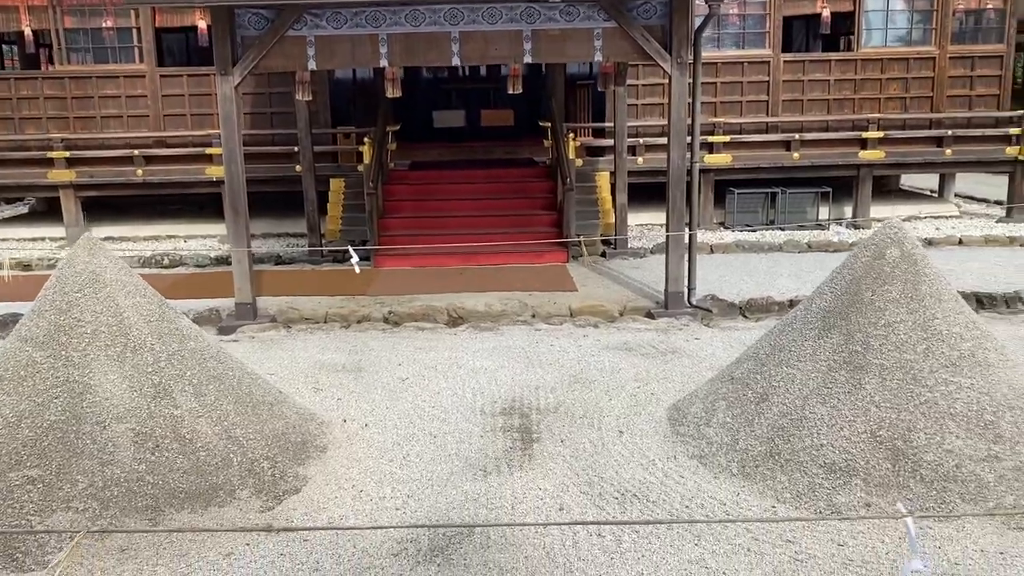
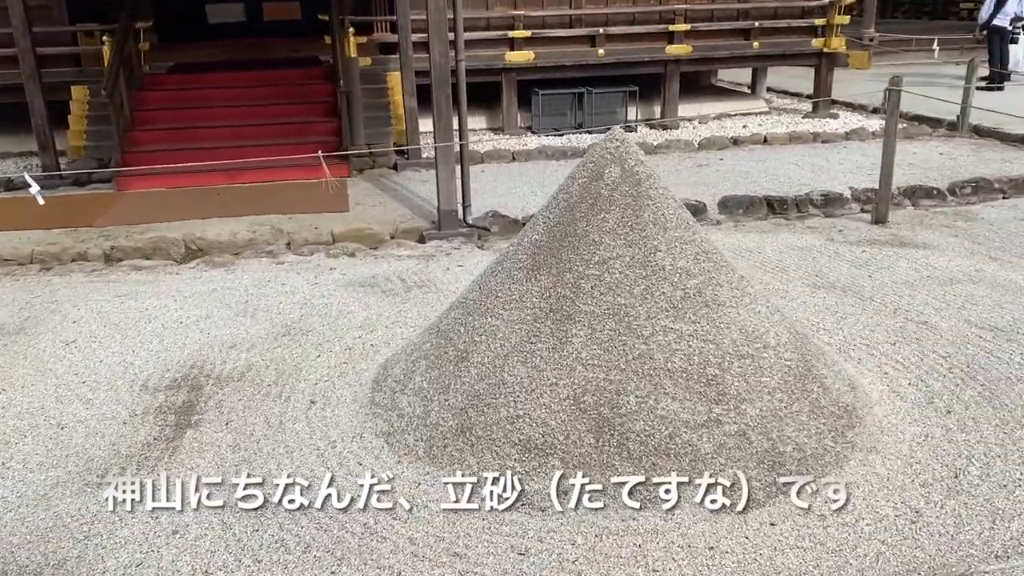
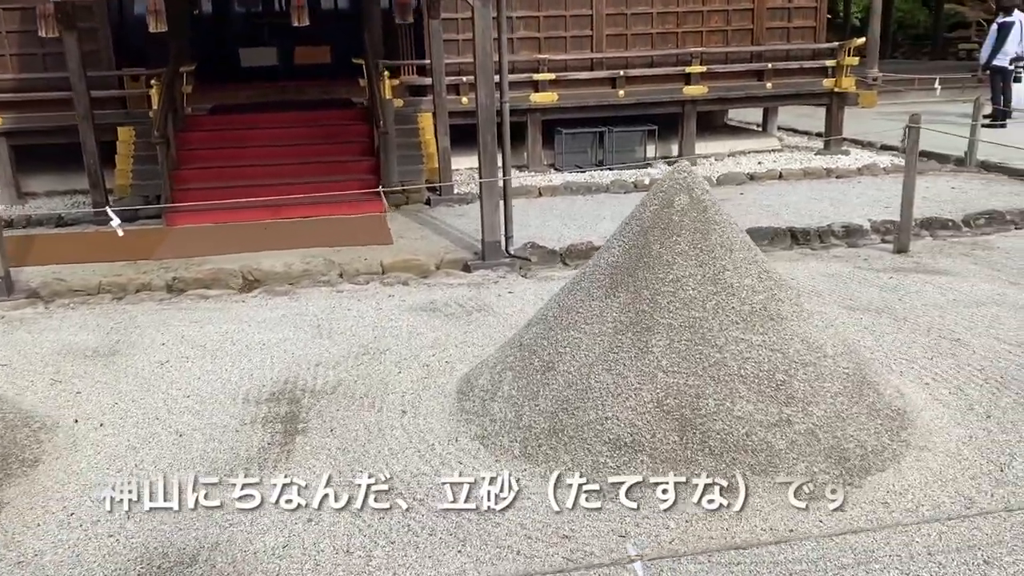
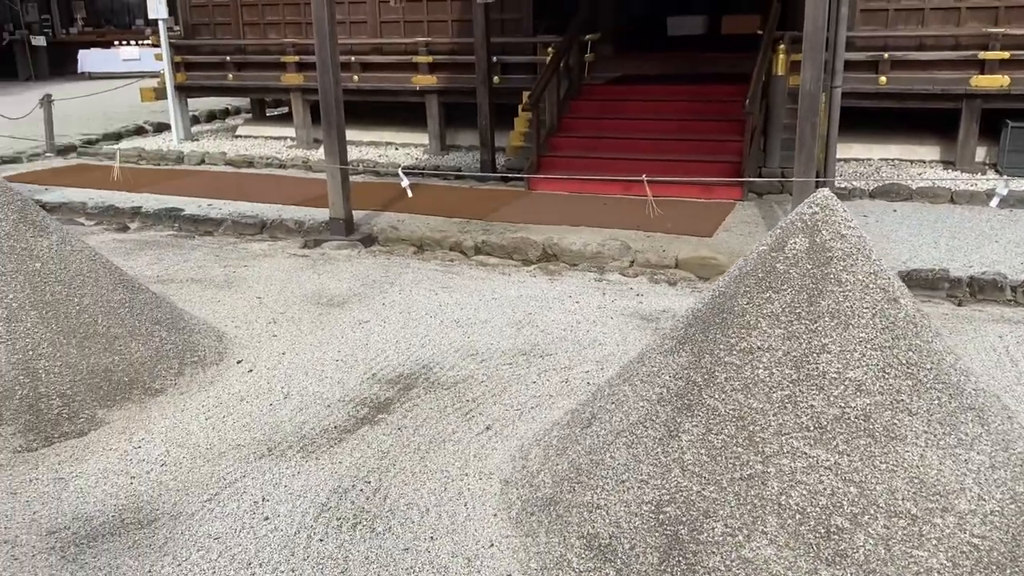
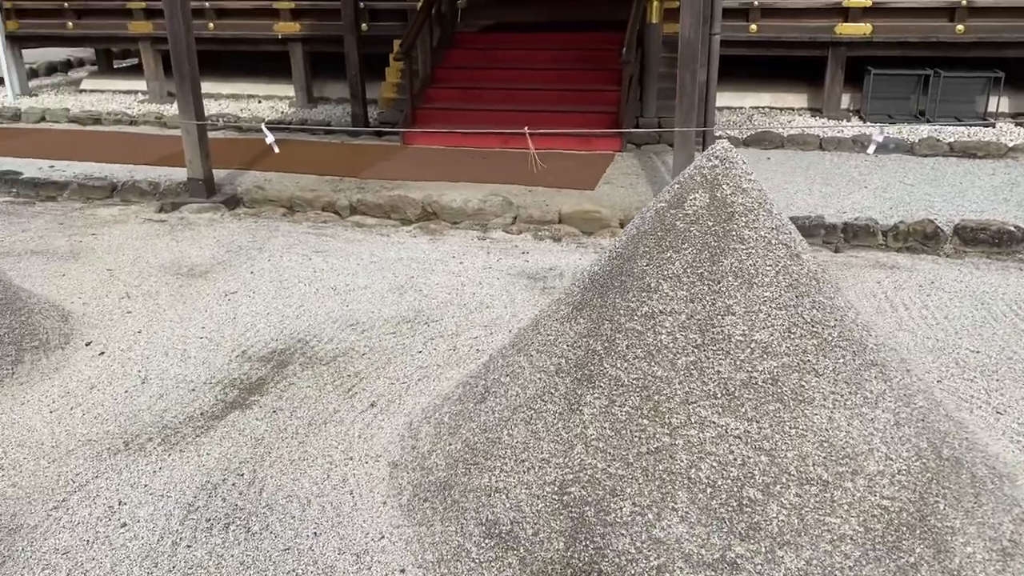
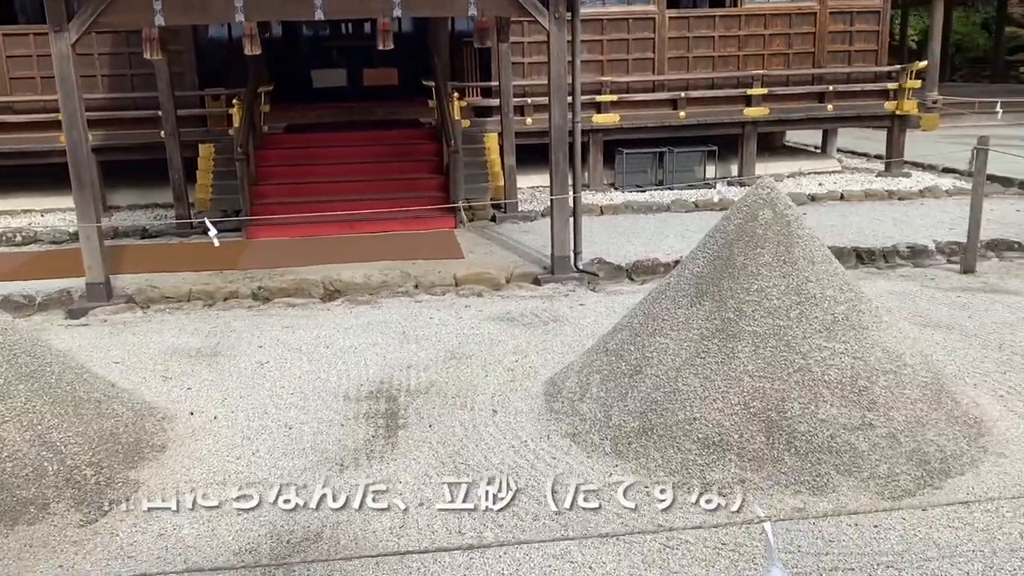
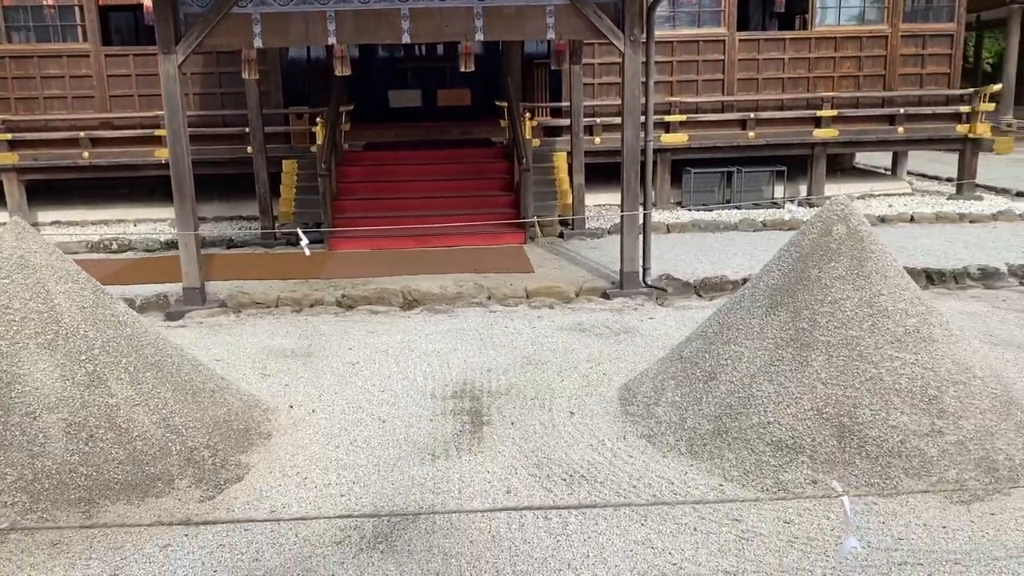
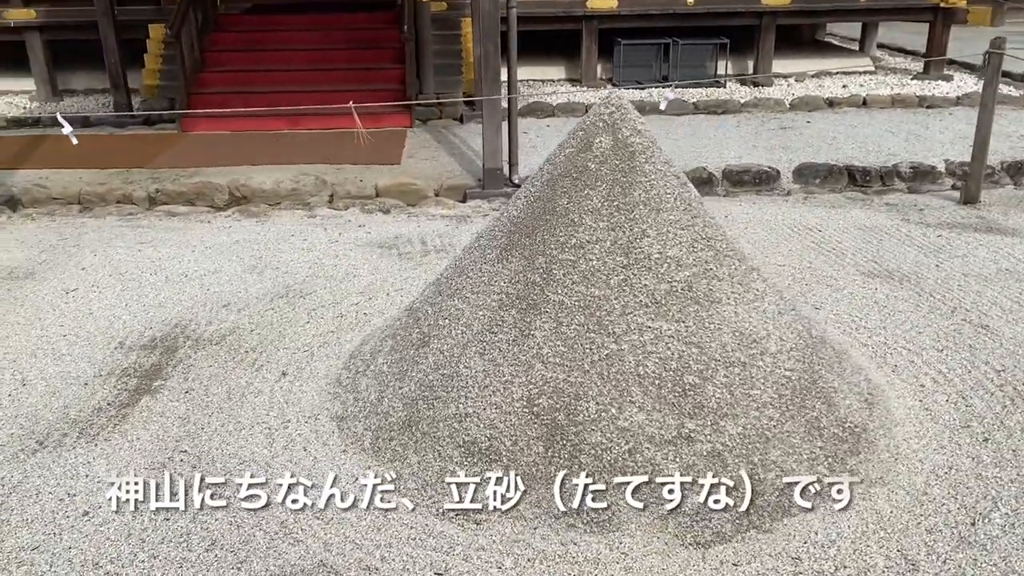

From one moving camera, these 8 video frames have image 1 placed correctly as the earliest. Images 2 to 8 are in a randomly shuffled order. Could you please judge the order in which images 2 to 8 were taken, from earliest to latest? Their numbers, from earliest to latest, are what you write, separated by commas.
7, 6, 3, 2, 8, 5, 4
